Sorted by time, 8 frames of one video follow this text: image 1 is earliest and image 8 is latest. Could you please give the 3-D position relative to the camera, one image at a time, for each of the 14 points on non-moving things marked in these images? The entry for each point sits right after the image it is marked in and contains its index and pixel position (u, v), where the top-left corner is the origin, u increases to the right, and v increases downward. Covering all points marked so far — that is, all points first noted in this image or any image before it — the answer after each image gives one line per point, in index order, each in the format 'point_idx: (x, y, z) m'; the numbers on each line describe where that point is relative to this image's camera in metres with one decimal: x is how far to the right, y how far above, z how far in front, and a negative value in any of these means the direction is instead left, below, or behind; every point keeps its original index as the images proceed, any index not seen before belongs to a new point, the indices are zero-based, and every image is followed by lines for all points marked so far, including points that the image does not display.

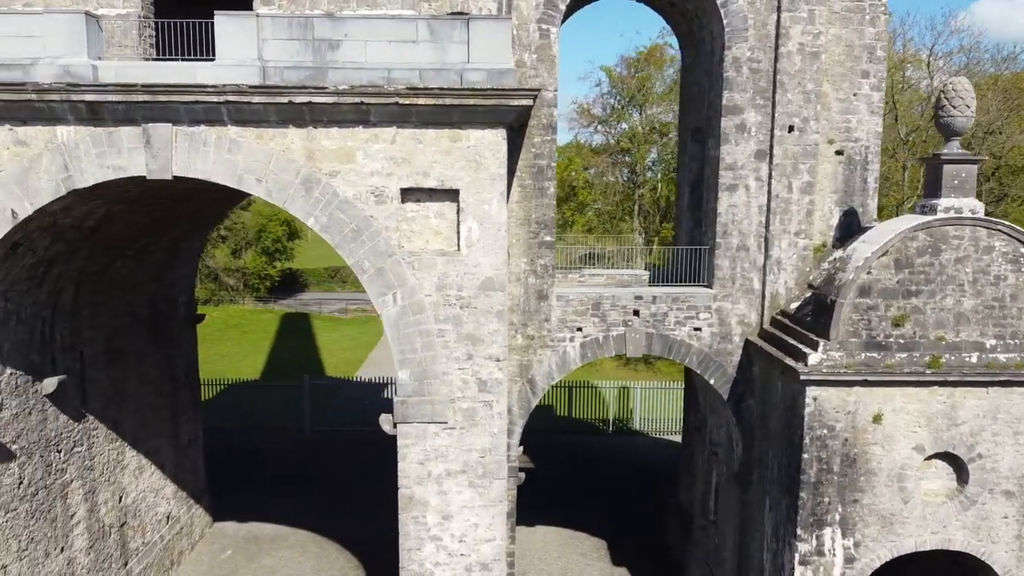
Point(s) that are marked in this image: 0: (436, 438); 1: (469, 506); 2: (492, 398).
0: (-0.8, -1.5, +7.8) m
1: (-0.4, -2.3, +7.9) m
2: (-0.2, -1.1, +7.8) m
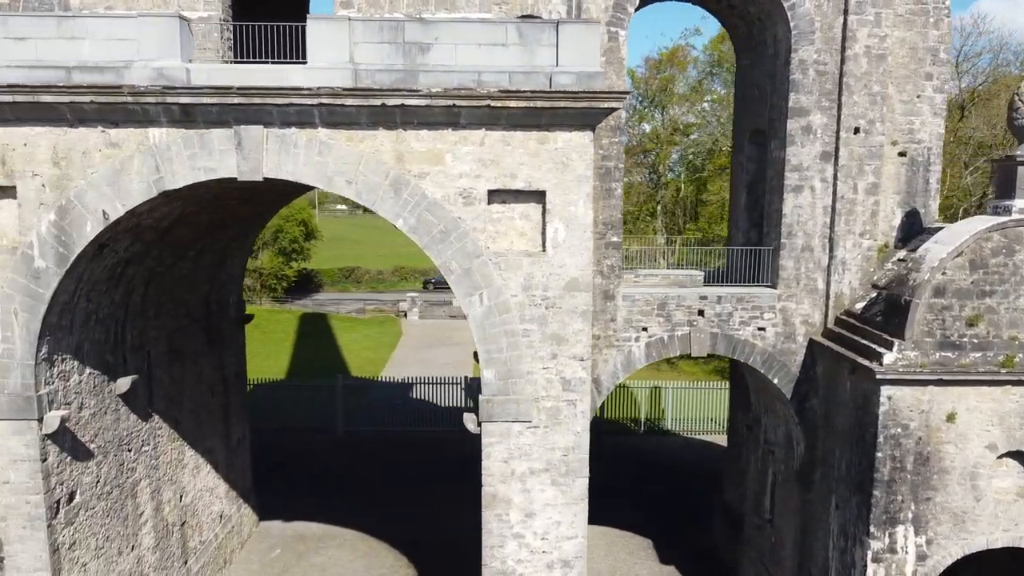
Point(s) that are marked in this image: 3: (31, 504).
0: (+0.1, -1.5, +7.9) m
1: (+0.4, -2.3, +8.0) m
2: (+0.7, -1.1, +7.9) m
3: (-5.0, -2.2, +7.9) m
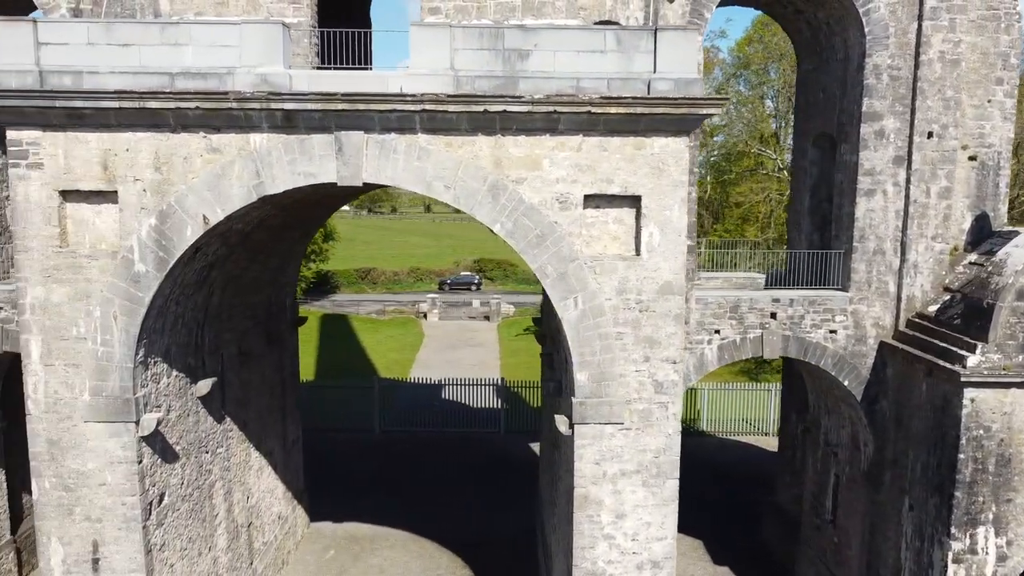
0: (+1.0, -1.6, +8.0) m
1: (+1.4, -2.3, +8.1) m
2: (+1.6, -1.2, +7.9) m
3: (-4.1, -2.3, +8.0) m
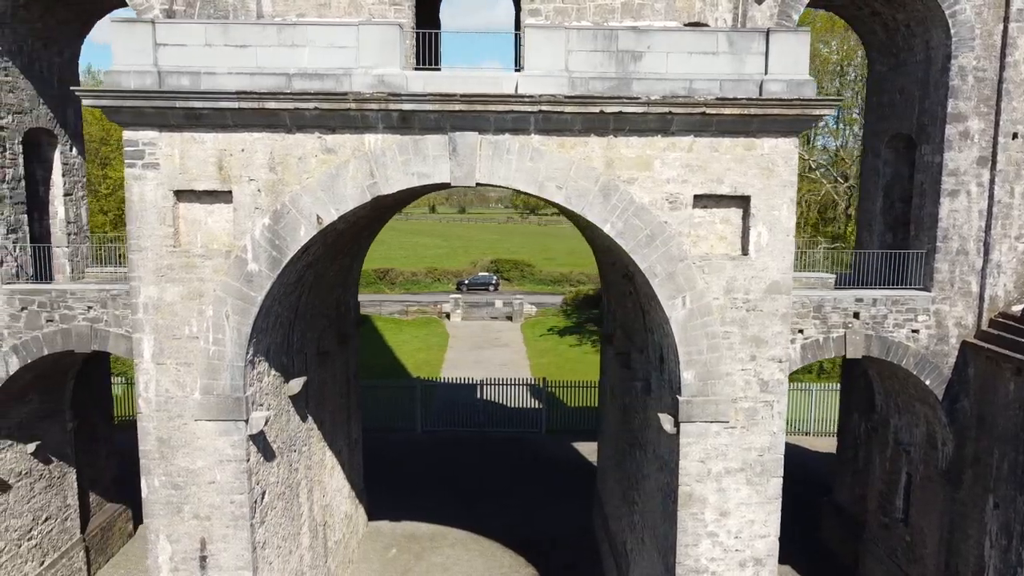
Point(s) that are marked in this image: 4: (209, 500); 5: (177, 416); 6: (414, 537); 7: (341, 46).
0: (+2.2, -1.6, +8.0) m
1: (+2.5, -2.3, +8.1) m
2: (+2.7, -1.2, +8.0) m
3: (-2.9, -2.3, +8.1) m
4: (-3.2, -2.3, +8.1) m
5: (-3.5, -1.3, +8.0) m
6: (-1.9, -4.7, +14.3) m
7: (-1.7, +2.4, +7.5) m
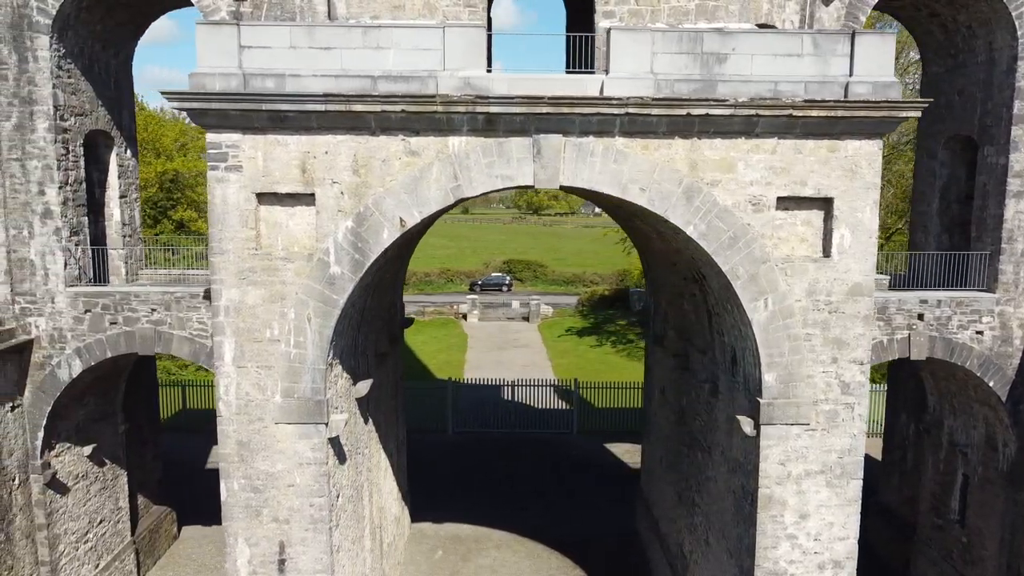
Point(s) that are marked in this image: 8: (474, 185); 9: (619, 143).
0: (+3.0, -1.6, +8.0) m
1: (+3.4, -2.3, +8.1) m
2: (+3.6, -1.2, +8.0) m
3: (-2.1, -2.3, +8.0) m
4: (-2.4, -2.3, +8.0) m
5: (-2.7, -1.4, +7.9) m
6: (-1.0, -4.7, +14.3) m
7: (-0.8, +2.4, +7.5) m
8: (-0.4, +1.0, +7.7) m
9: (+1.1, +1.5, +7.6) m
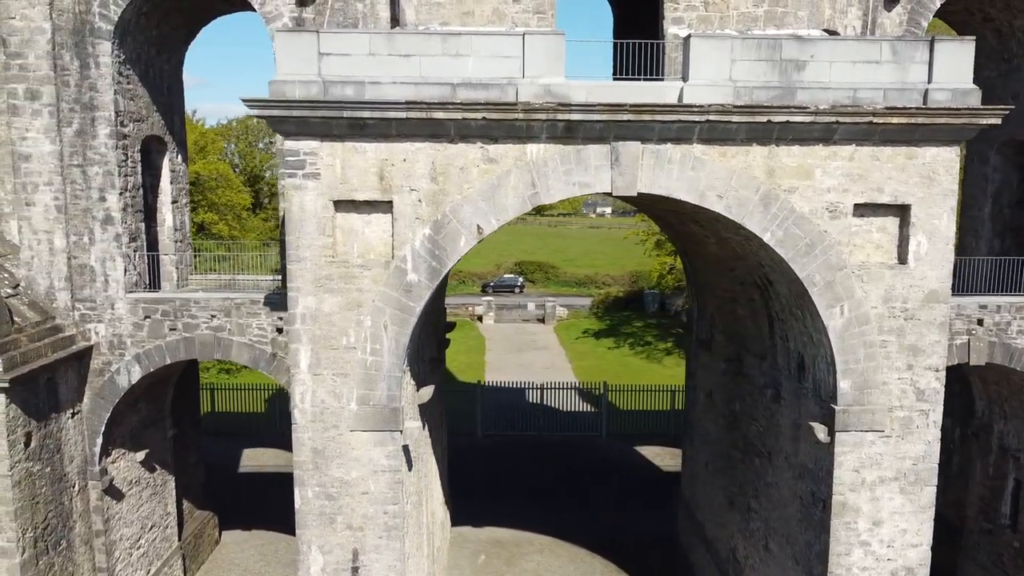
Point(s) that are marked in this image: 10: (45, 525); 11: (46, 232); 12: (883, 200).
0: (+3.8, -1.7, +8.0) m
1: (+4.1, -2.4, +8.1) m
2: (+4.4, -1.3, +8.0) m
3: (-1.3, -2.4, +8.0) m
4: (-1.6, -2.4, +8.0) m
5: (-1.9, -1.4, +7.9) m
6: (-0.2, -4.8, +14.3) m
7: (-0.1, +2.3, +7.5) m
8: (+0.4, +1.0, +7.7) m
9: (+1.9, +1.4, +7.6) m
10: (-5.7, -2.9, +9.2) m
11: (-5.9, +0.7, +9.7) m
12: (+3.8, +0.9, +7.7) m
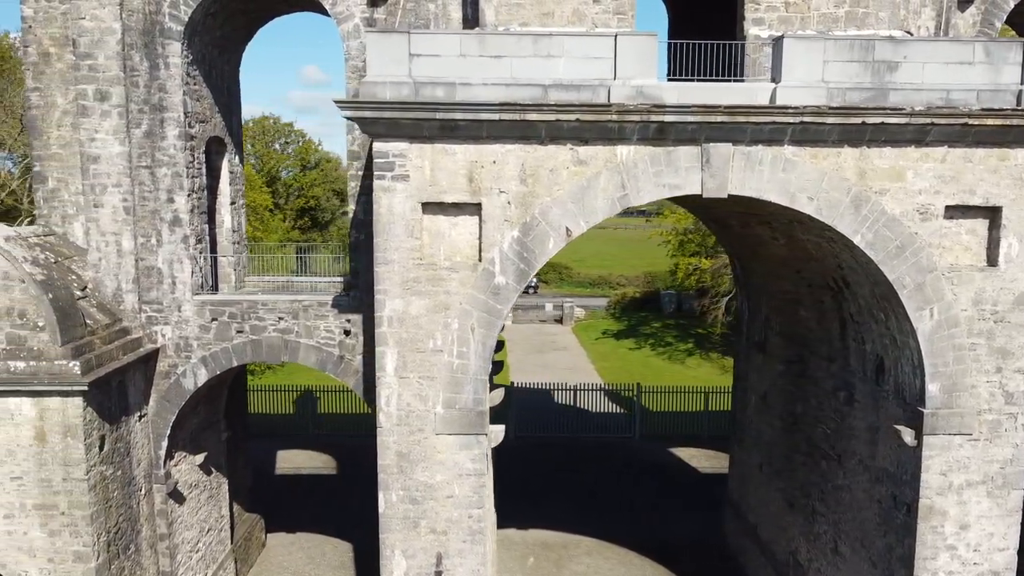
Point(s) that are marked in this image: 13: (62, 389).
0: (+4.7, -1.7, +8.0) m
1: (+5.0, -2.4, +8.1) m
2: (+5.3, -1.3, +7.9) m
3: (-0.4, -2.4, +8.0) m
4: (-0.7, -2.4, +8.0) m
5: (-1.0, -1.5, +7.9) m
6: (+0.7, -4.8, +14.2) m
7: (+0.8, +2.3, +7.5) m
8: (+1.3, +0.9, +7.6) m
9: (+2.8, +1.4, +7.6) m
10: (-4.8, -2.9, +9.2) m
11: (-5.0, +0.7, +9.6) m
12: (+4.7, +0.9, +7.7) m
13: (-4.9, -1.1, +8.2) m
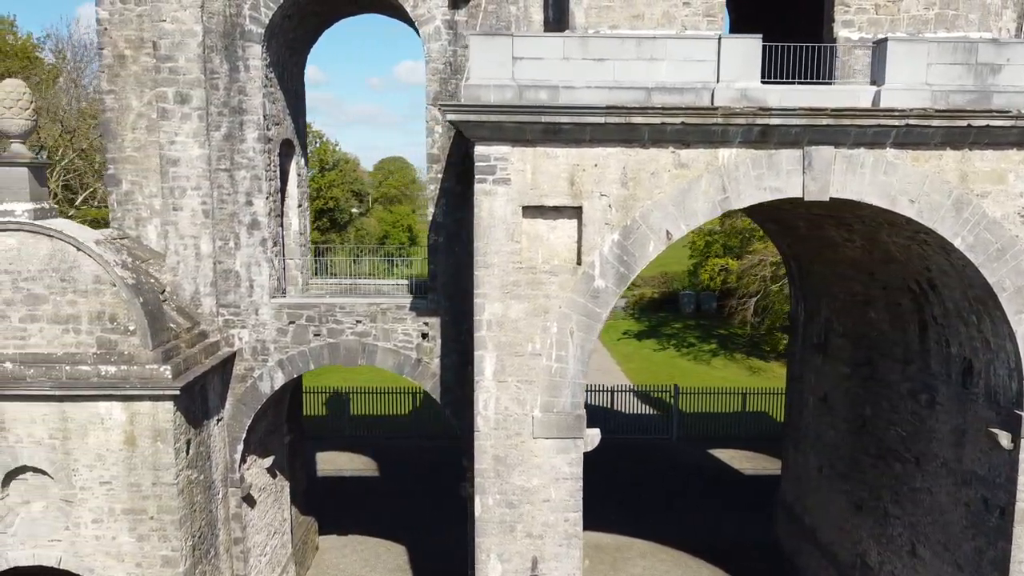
0: (+5.7, -1.7, +7.9) m
1: (+6.1, -2.5, +8.1) m
2: (+6.3, -1.3, +7.9) m
3: (+0.6, -2.4, +7.9) m
4: (+0.3, -2.4, +8.0) m
5: (0.0, -1.5, +7.9) m
6: (+1.7, -4.9, +14.2) m
7: (+1.8, +2.2, +7.4) m
8: (+2.3, +0.9, +7.6) m
9: (+3.8, +1.3, +7.6) m
10: (-3.8, -2.9, +9.1) m
11: (-4.0, +0.6, +9.6) m
12: (+5.7, +0.8, +7.6) m
13: (-3.8, -1.1, +8.1) m
